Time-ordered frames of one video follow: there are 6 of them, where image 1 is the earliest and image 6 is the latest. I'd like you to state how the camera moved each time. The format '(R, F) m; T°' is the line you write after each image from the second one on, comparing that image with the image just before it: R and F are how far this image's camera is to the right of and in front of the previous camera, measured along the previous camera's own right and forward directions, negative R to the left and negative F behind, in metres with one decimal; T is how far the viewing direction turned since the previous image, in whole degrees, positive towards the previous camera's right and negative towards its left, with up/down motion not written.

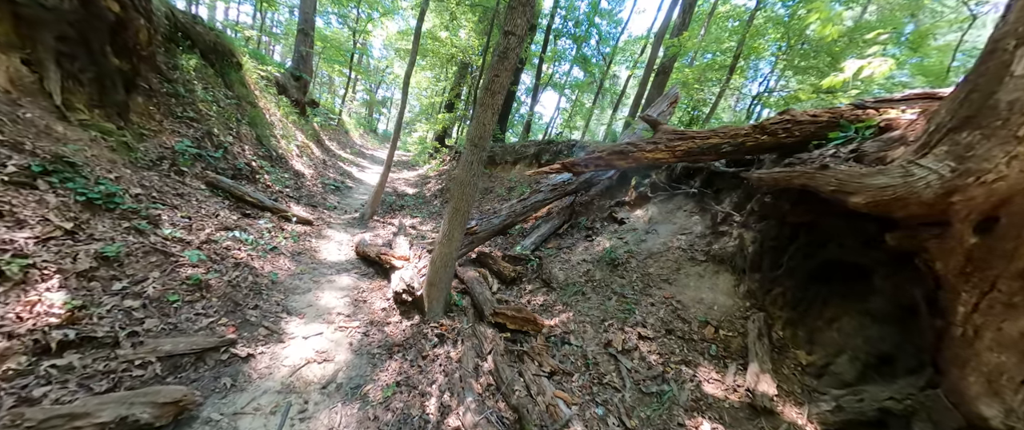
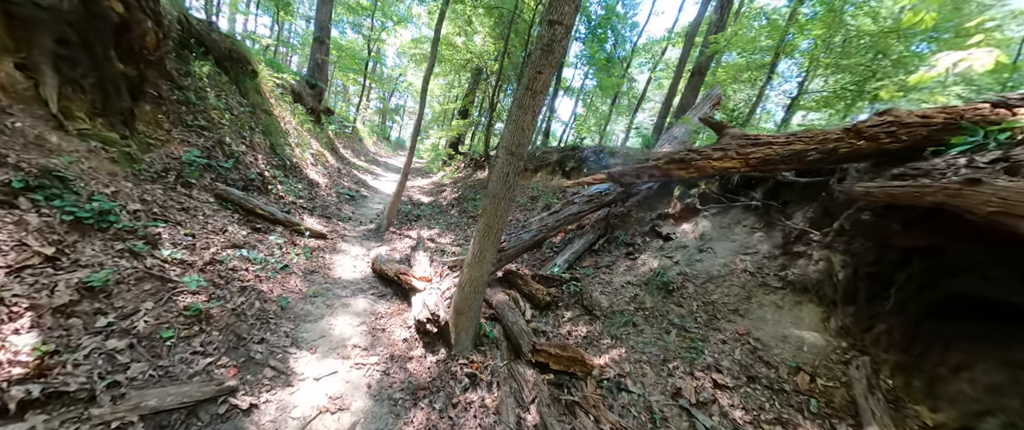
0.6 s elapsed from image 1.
(-0.4, +0.7) m; -2°
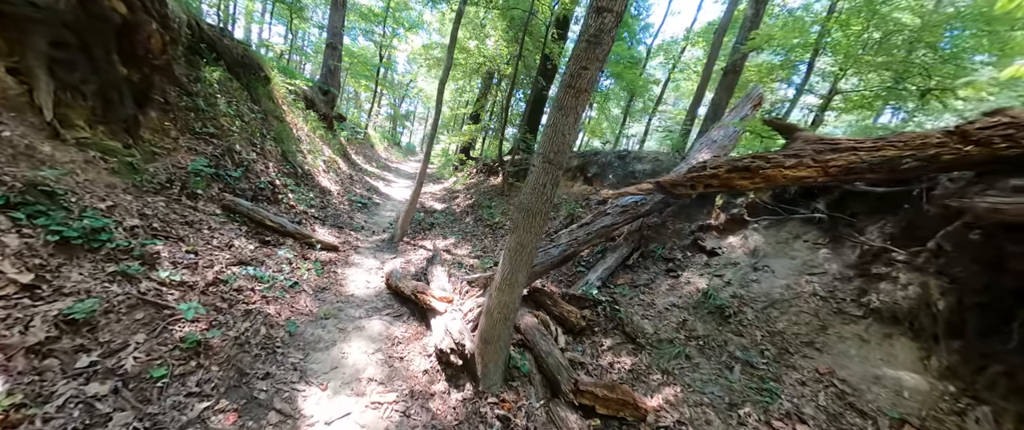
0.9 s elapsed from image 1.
(-0.3, +0.6) m; -2°
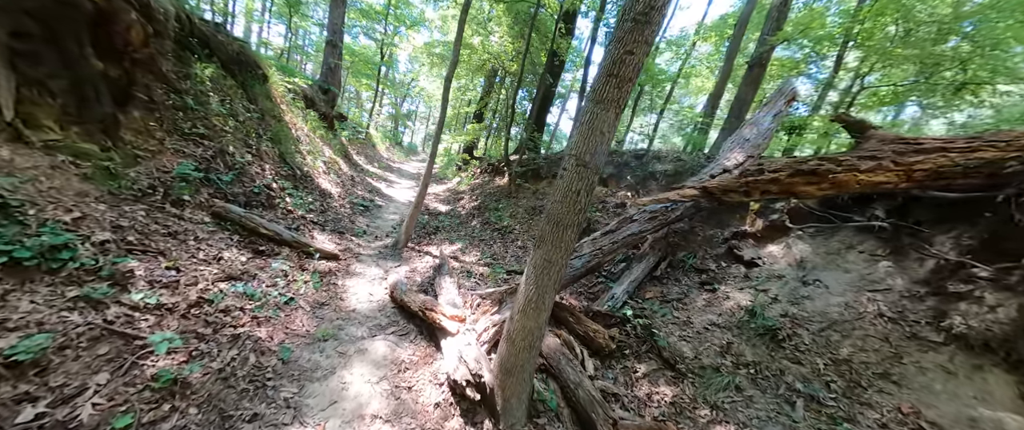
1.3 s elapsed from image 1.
(-0.3, +0.6) m; 0°
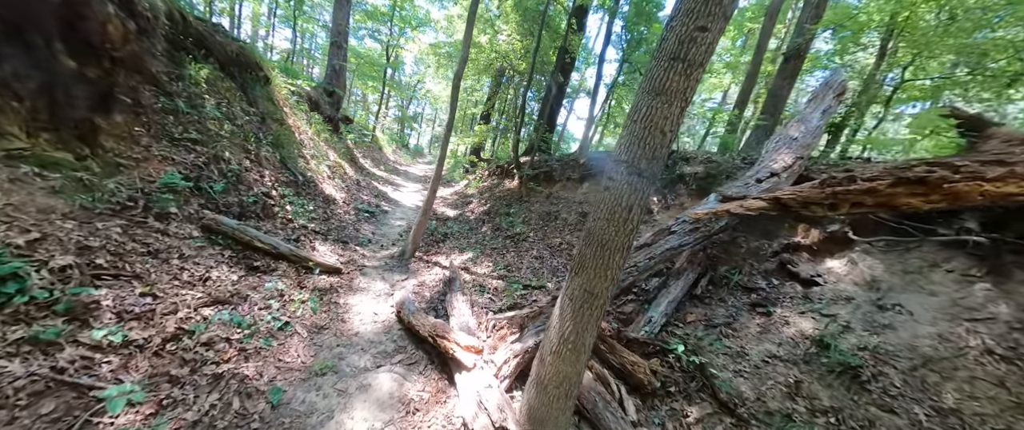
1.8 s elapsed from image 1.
(-0.2, +0.6) m; -1°
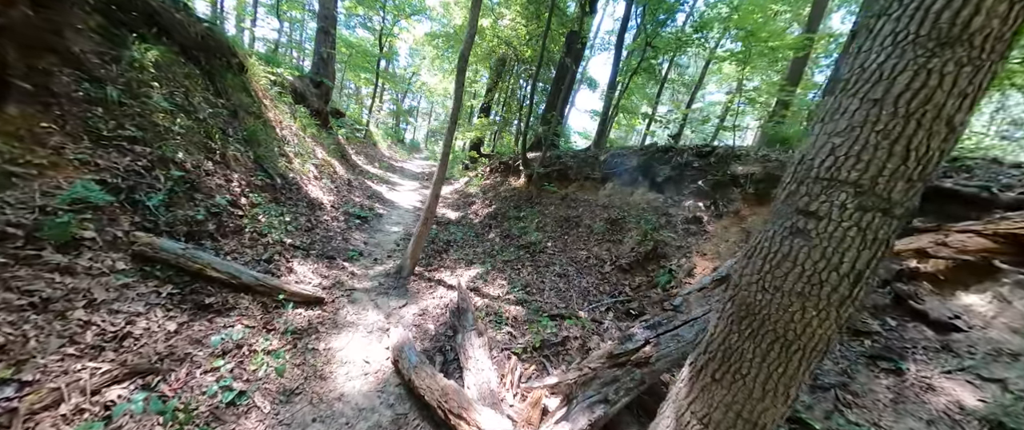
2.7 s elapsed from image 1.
(-0.4, +1.3) m; +1°
